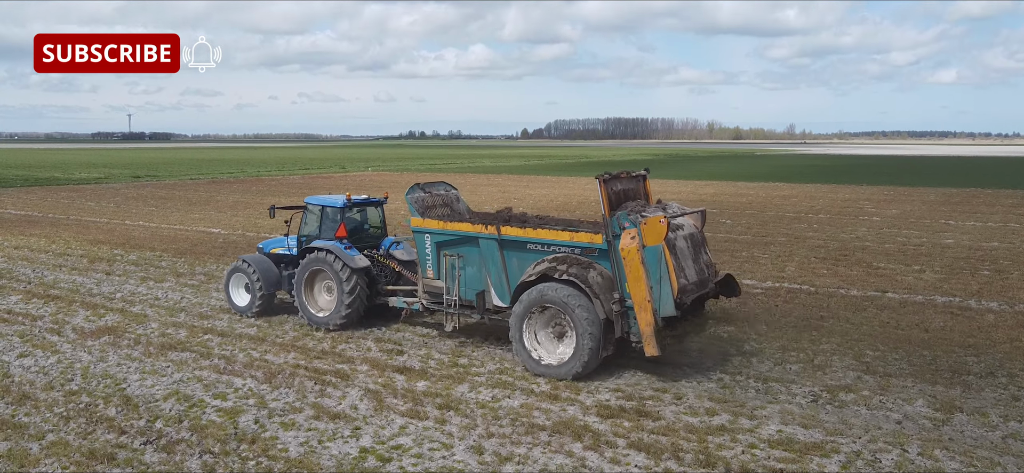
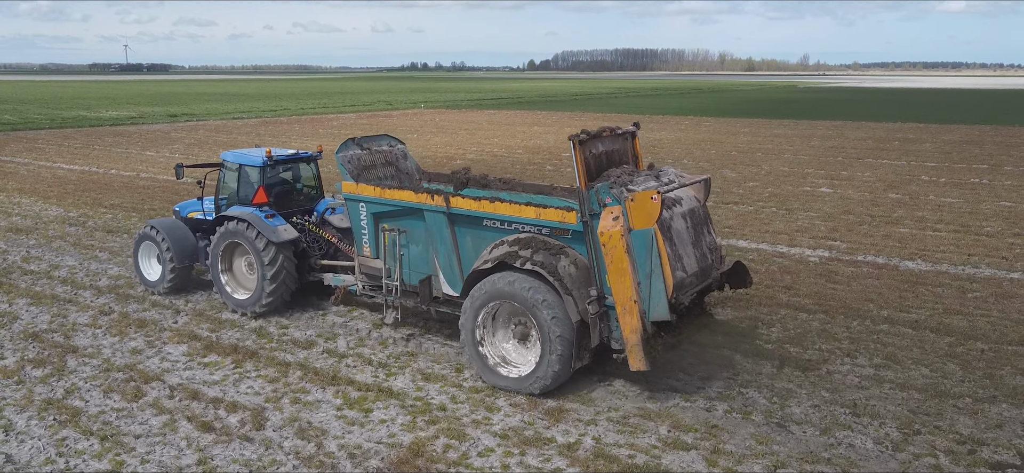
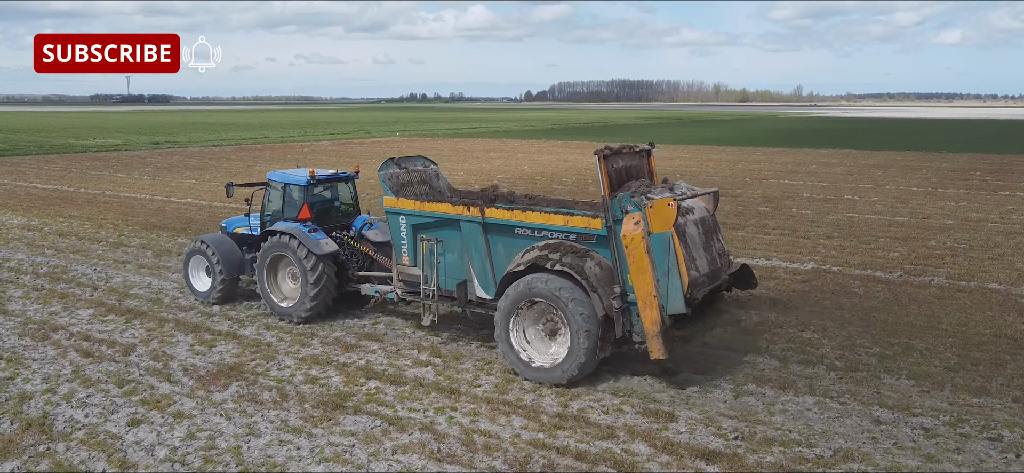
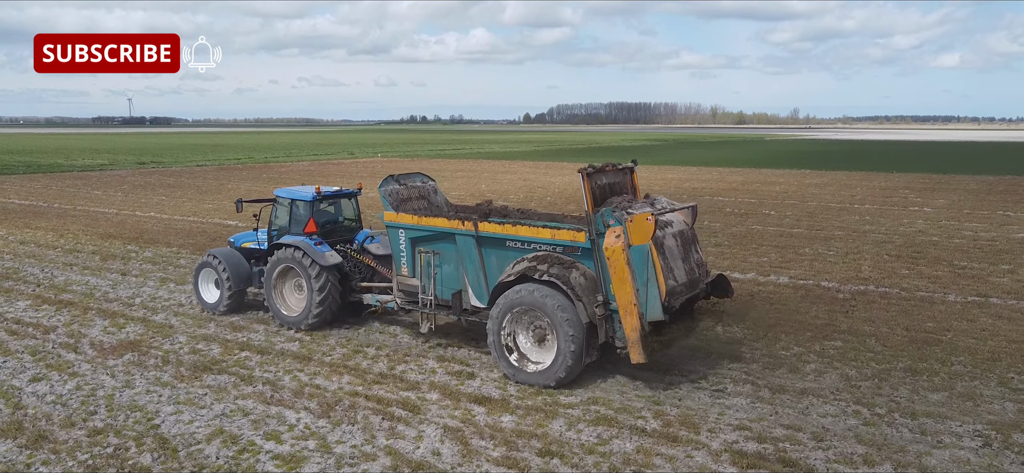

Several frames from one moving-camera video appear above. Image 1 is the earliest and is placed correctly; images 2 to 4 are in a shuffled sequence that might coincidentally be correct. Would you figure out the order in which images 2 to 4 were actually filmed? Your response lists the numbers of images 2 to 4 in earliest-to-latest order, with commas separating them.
4, 3, 2
